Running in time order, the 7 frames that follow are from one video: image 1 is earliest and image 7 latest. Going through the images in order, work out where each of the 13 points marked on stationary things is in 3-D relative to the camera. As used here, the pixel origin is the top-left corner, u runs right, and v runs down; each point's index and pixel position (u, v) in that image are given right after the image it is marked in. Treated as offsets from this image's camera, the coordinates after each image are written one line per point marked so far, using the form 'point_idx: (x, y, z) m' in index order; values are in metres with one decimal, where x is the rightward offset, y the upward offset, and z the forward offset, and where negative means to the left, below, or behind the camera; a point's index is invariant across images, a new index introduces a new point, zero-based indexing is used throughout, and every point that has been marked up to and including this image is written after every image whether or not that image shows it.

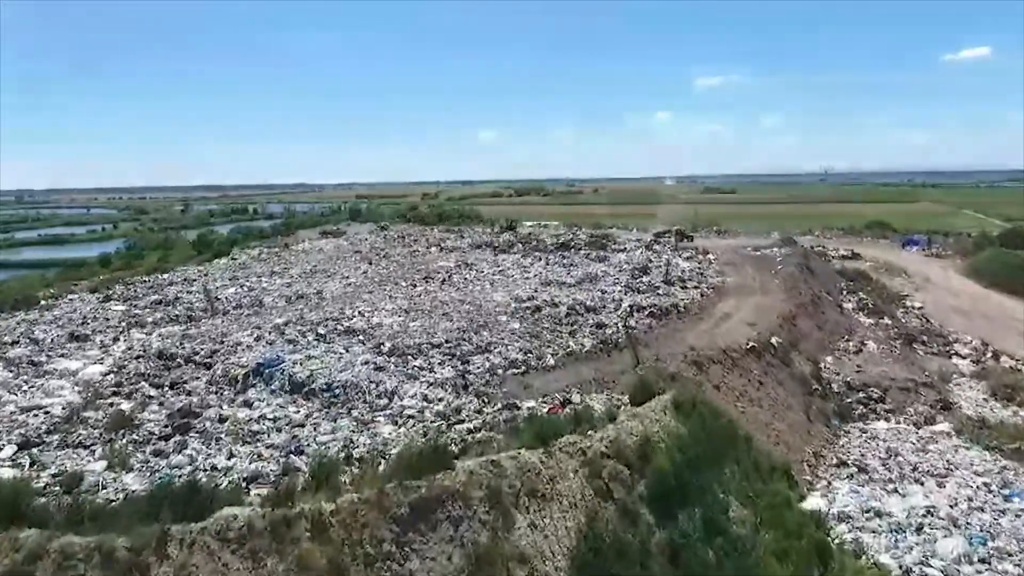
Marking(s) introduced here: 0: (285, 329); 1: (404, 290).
0: (-3.8, -0.7, +13.4) m
1: (-2.3, -0.1, +17.5) m
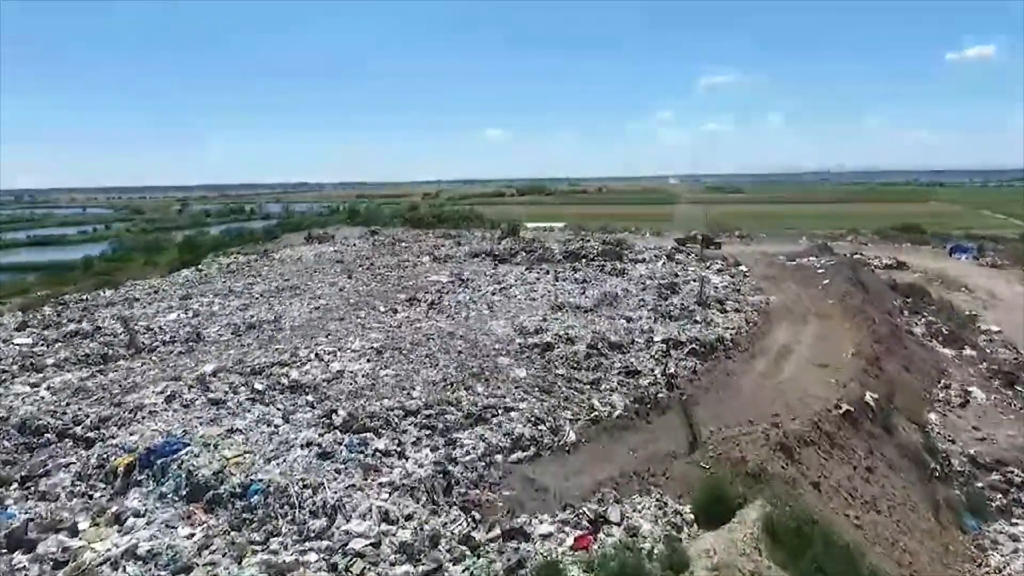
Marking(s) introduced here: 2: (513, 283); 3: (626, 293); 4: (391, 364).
0: (-3.8, -1.2, +10.1) m
1: (-2.3, -0.5, +14.1) m
2: (0.0, +0.1, +18.4) m
3: (+2.4, -0.1, +16.9) m
4: (-1.6, -1.0, +10.8) m
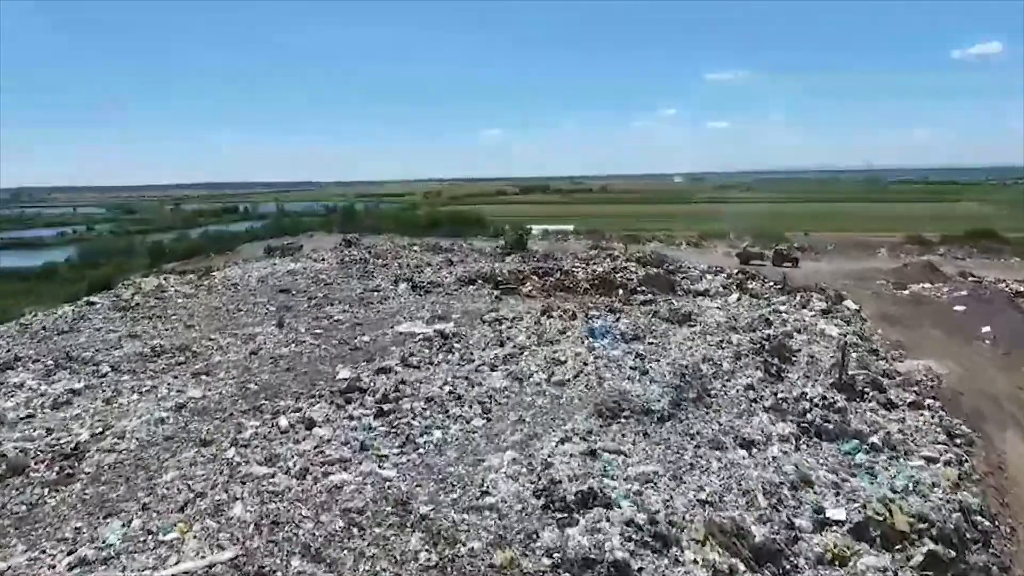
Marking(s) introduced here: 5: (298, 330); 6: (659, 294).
0: (-3.6, -2.1, +3.3) m
1: (-2.1, -1.5, +7.4) m
2: (+0.2, -0.8, +11.7) m
3: (+2.6, -1.0, +10.1) m
4: (-1.5, -2.0, +4.0) m
5: (-3.6, -0.7, +13.6) m
6: (+3.0, -0.1, +16.5) m
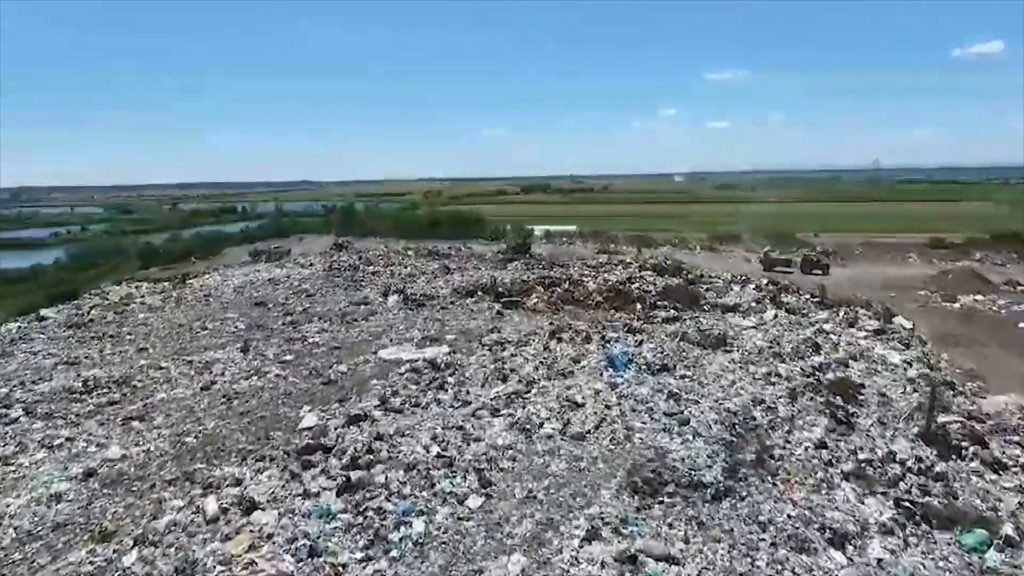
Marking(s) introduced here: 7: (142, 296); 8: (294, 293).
0: (-3.6, -2.4, +1.3) m
1: (-2.1, -1.7, +5.4) m
2: (+0.2, -1.1, +9.7) m
3: (+2.6, -1.3, +8.1) m
4: (-1.4, -2.2, +2.0) m
5: (-3.6, -1.0, +11.5) m
6: (+3.1, -0.4, +14.5) m
7: (-9.2, -0.2, +19.8) m
8: (-5.0, -0.1, +18.5) m
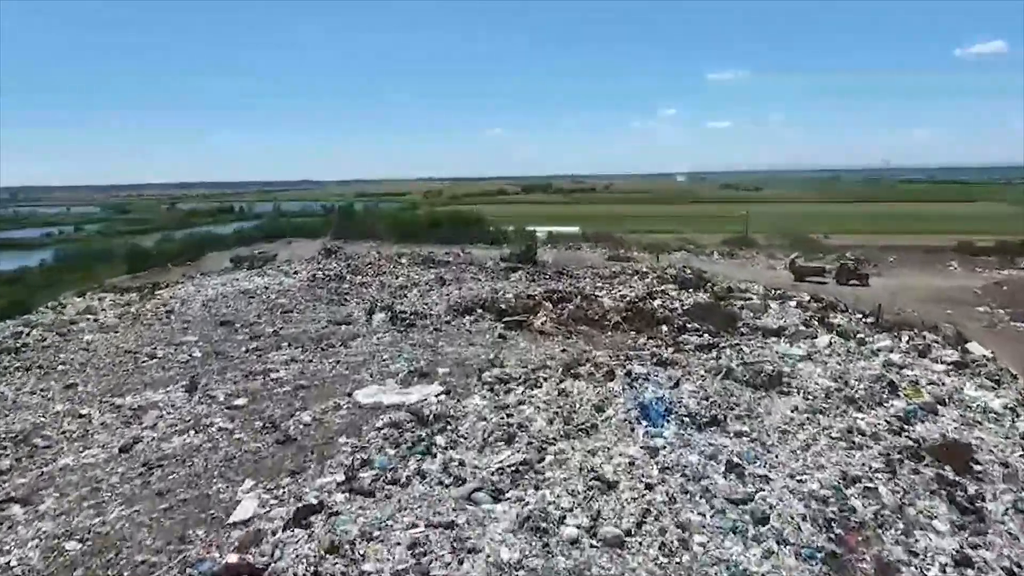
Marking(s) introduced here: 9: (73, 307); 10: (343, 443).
0: (-3.5, -2.7, -0.9) m
1: (-2.0, -2.0, +3.2) m
2: (+0.3, -1.4, +7.5) m
3: (+2.7, -1.6, +5.9) m
4: (-1.4, -2.5, -0.2) m
5: (-3.5, -1.3, +9.4) m
6: (+3.2, -0.7, +12.3) m
7: (-9.1, -0.5, +17.6) m
8: (-5.0, -0.4, +16.3) m
9: (-10.4, -0.4, +18.9) m
10: (-1.6, -1.4, +7.6) m
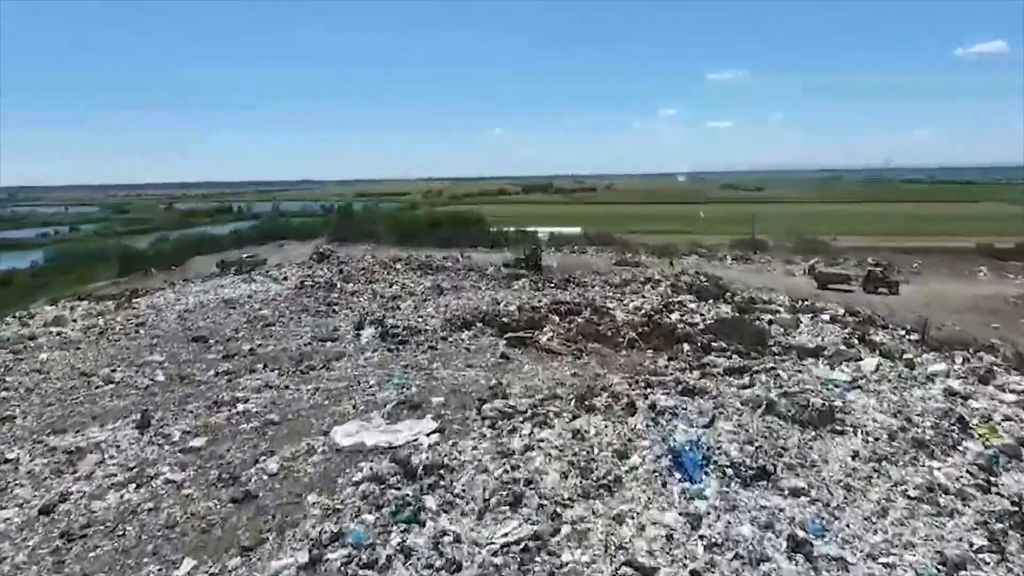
0: (-3.5, -2.9, -2.3) m
1: (-2.0, -2.3, +1.8) m
2: (+0.3, -1.6, +6.1) m
3: (+2.7, -1.8, +4.5) m
4: (-1.3, -2.8, -1.6) m
5: (-3.4, -1.5, +8.0) m
6: (+3.2, -0.9, +10.9) m
7: (-9.0, -0.7, +16.3) m
8: (-4.9, -0.6, +14.9) m
9: (-10.4, -0.6, +17.5) m
10: (-1.6, -1.7, +6.2) m
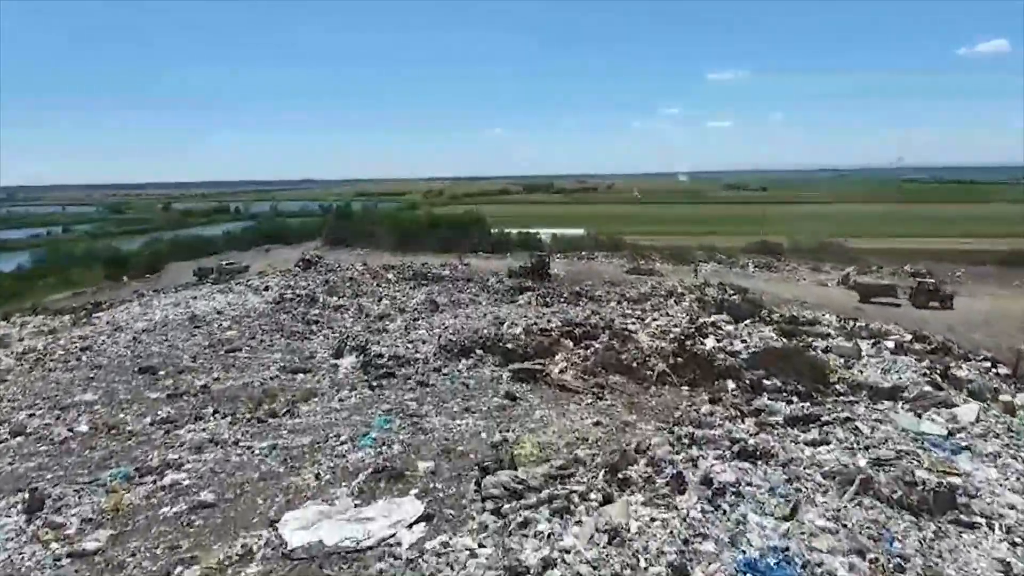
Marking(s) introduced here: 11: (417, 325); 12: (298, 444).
0: (-3.4, -3.2, -4.3) m
1: (-1.9, -2.6, -0.3) m
2: (+0.4, -1.9, +4.0) m
3: (+2.8, -2.1, +2.4) m
4: (-1.2, -3.1, -3.6) m
5: (-3.4, -1.8, +5.9) m
6: (+3.3, -1.2, +8.9) m
7: (-9.0, -1.0, +14.2) m
8: (-4.8, -0.9, +12.8) m
9: (-10.3, -0.9, +15.5) m
10: (-1.5, -2.0, +4.2) m
11: (-1.6, -0.6, +13.1) m
12: (-2.1, -1.5, +7.8) m
